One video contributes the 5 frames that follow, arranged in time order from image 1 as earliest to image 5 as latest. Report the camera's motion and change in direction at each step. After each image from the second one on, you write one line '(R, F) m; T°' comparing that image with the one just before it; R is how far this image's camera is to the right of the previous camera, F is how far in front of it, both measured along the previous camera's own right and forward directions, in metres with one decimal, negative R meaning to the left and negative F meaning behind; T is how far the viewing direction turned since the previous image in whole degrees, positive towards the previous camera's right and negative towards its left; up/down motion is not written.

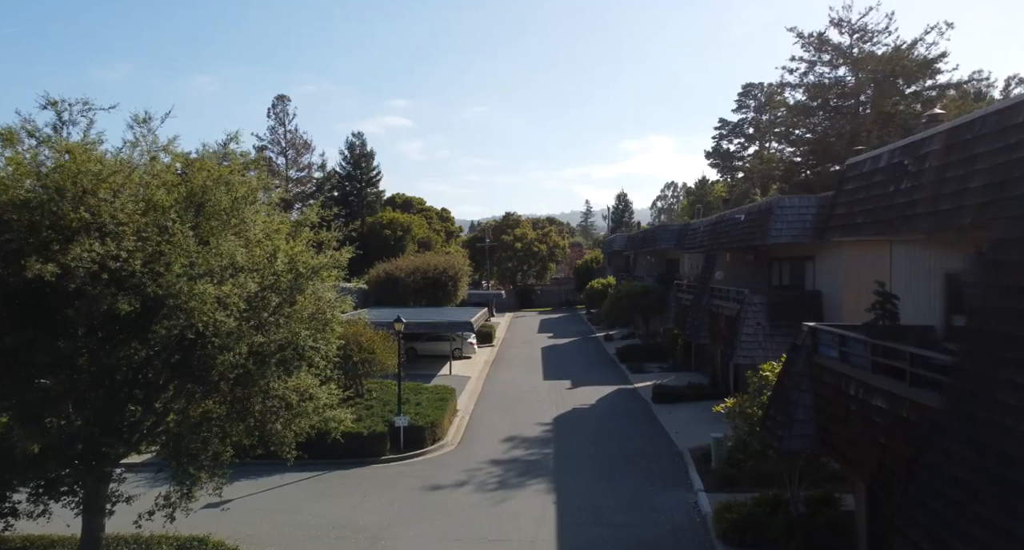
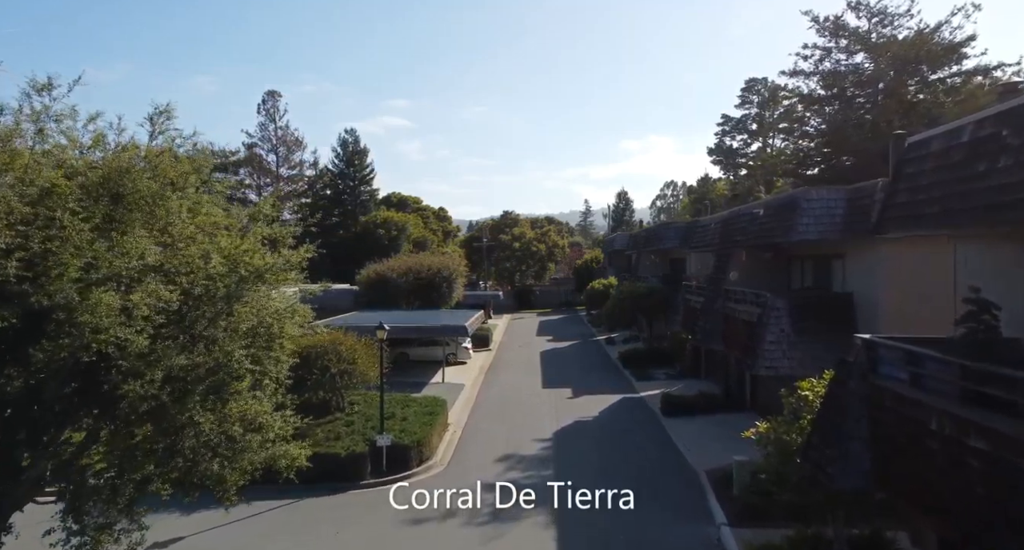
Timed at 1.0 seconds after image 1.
(+0.1, +1.6) m; 0°
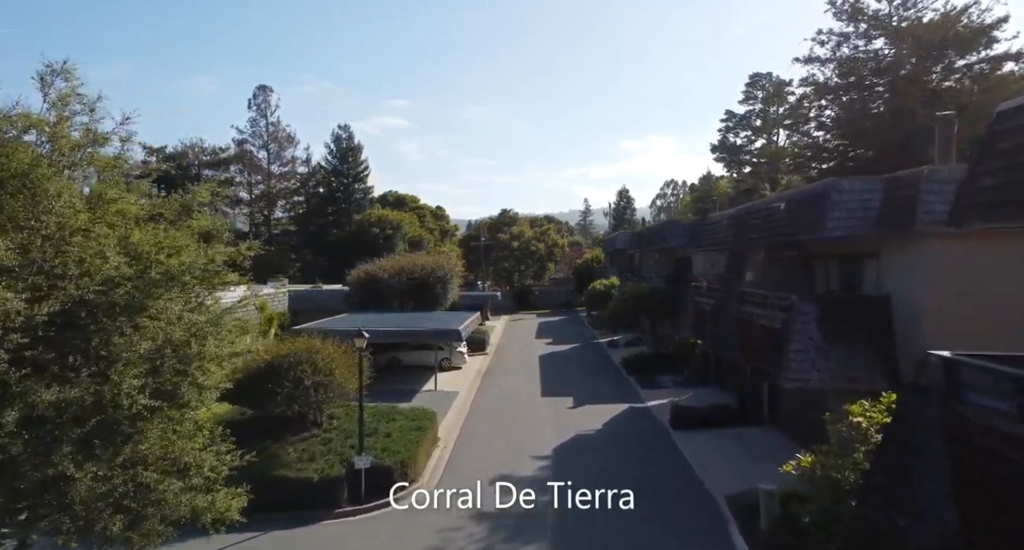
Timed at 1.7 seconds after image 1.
(+0.1, +1.6) m; 0°
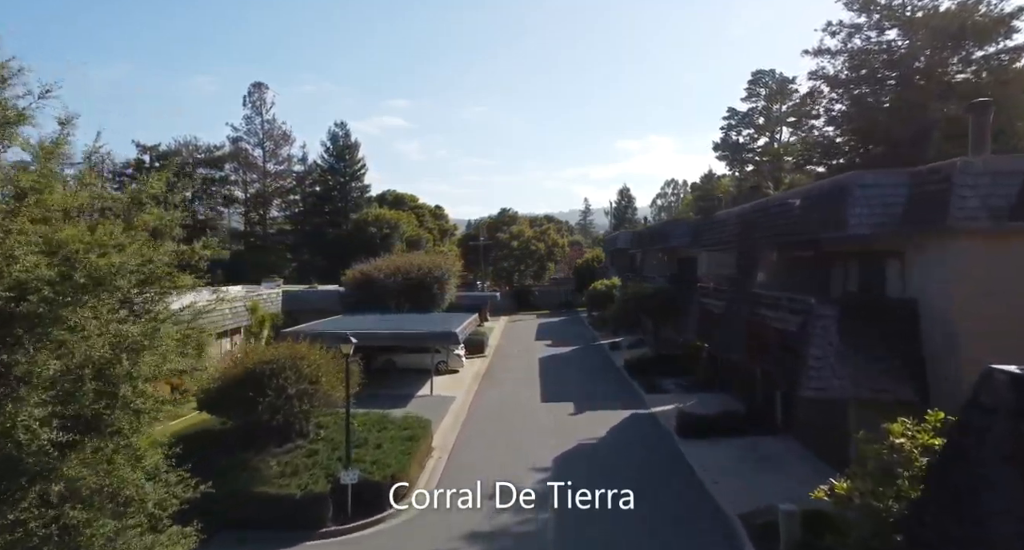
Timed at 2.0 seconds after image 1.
(0.0, +0.9) m; 0°
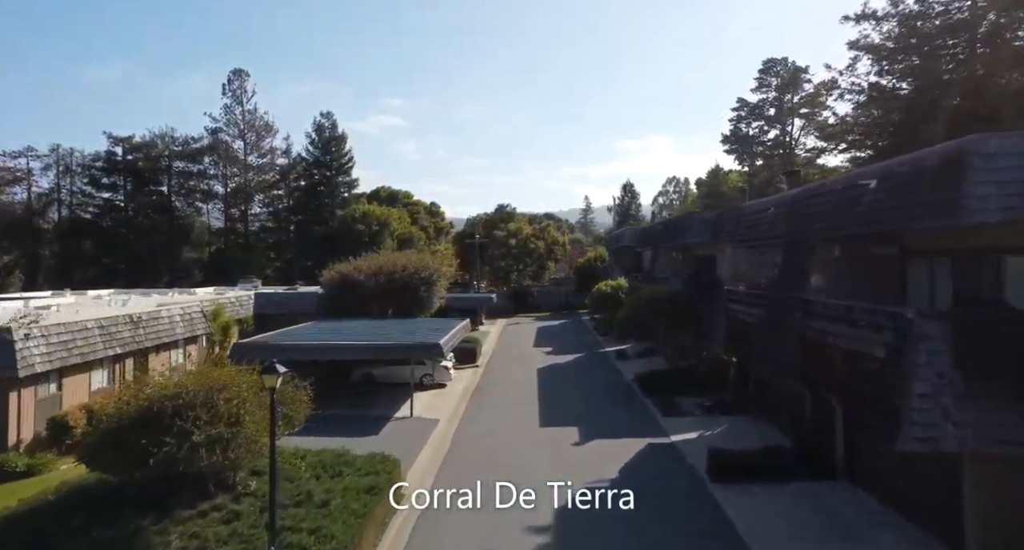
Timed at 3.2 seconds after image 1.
(+0.2, +3.3) m; 0°
